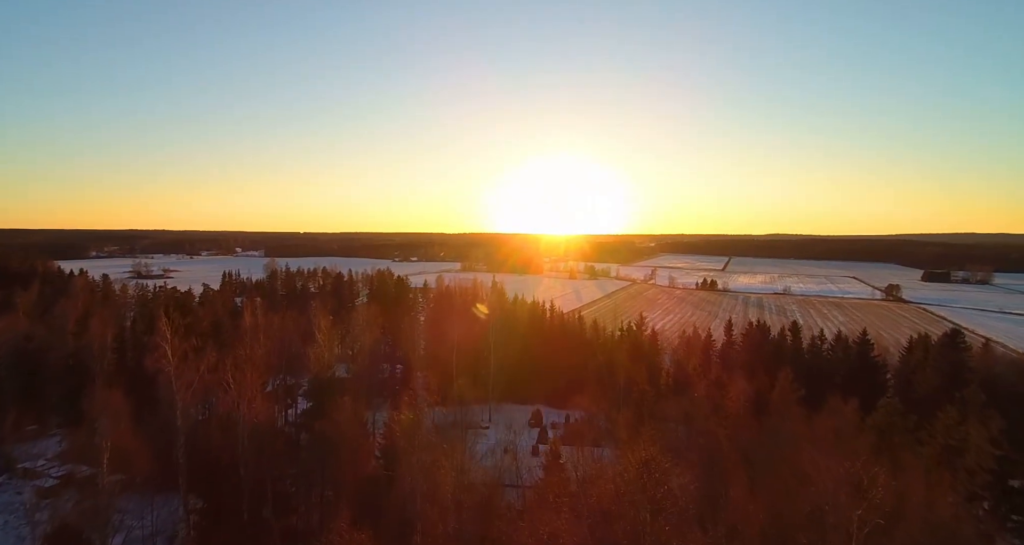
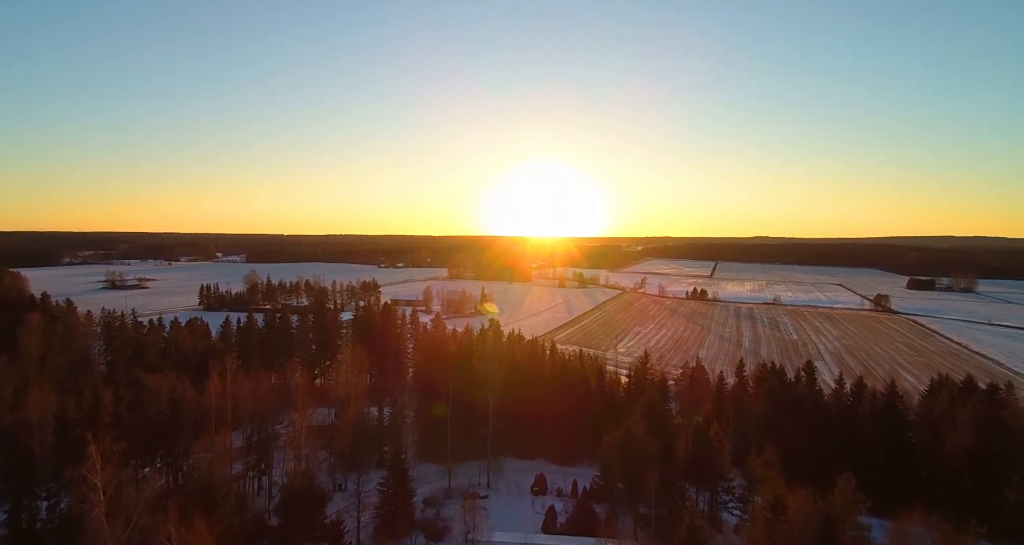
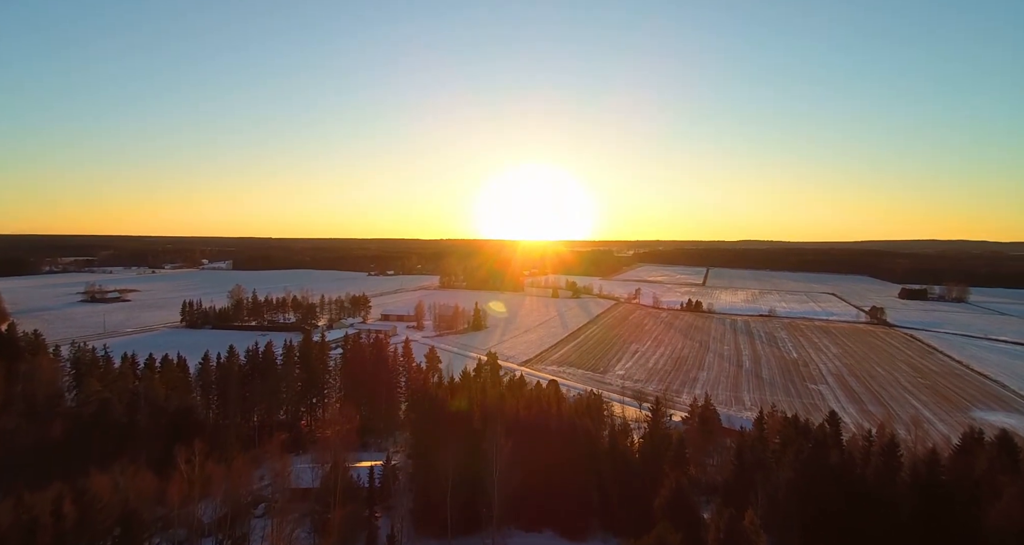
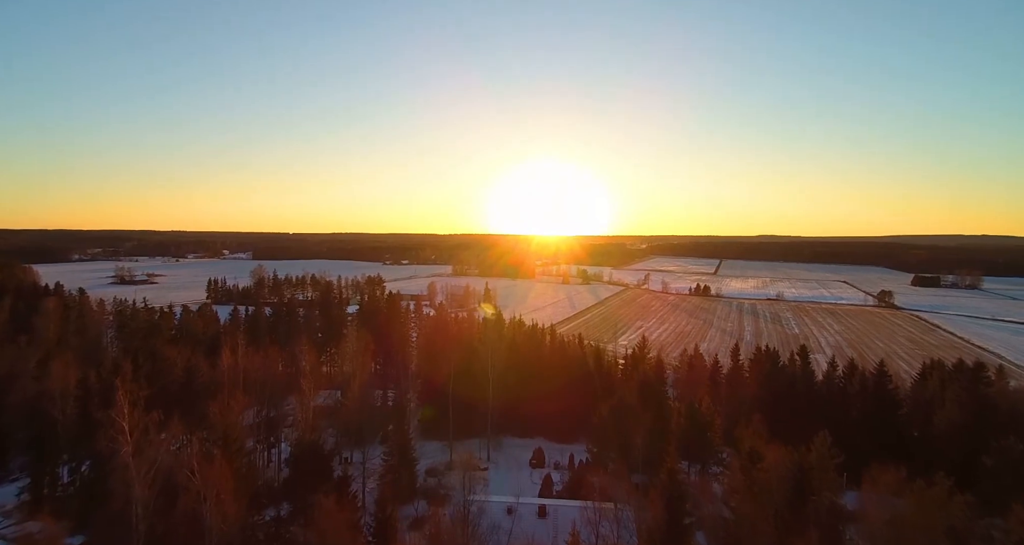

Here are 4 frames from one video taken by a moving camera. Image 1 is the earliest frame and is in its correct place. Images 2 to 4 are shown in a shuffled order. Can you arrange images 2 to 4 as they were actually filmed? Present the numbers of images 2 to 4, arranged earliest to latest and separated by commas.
4, 2, 3
